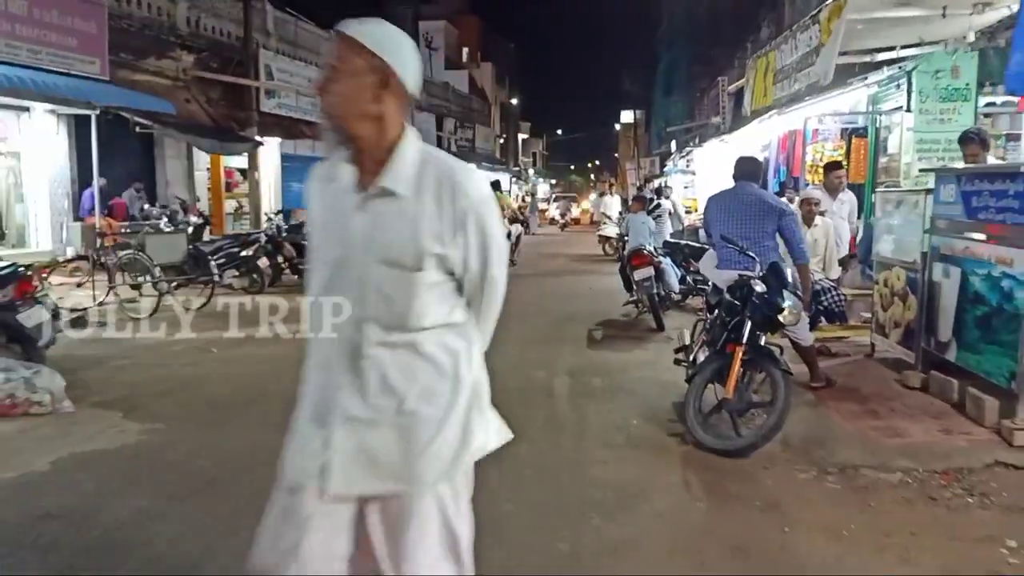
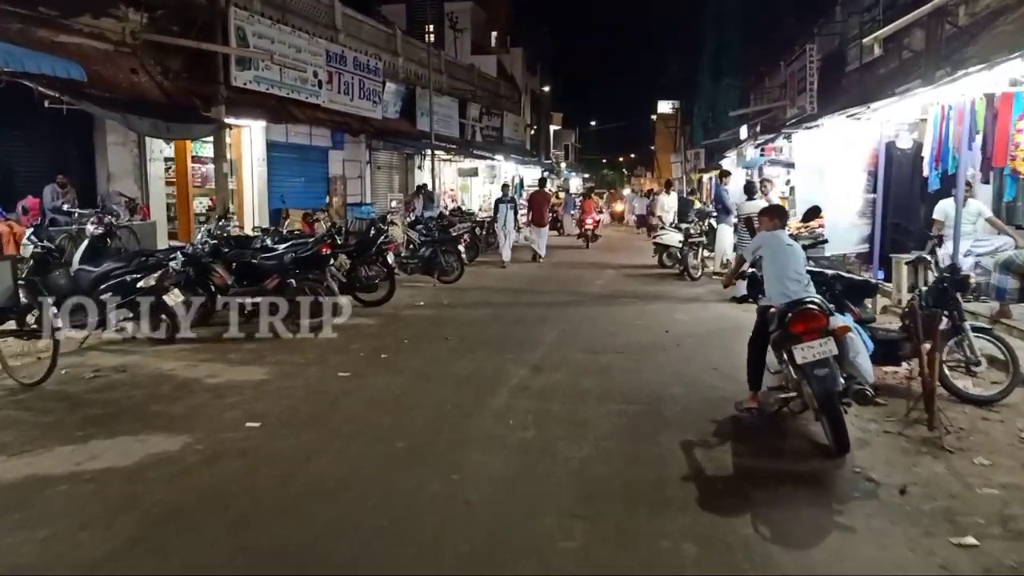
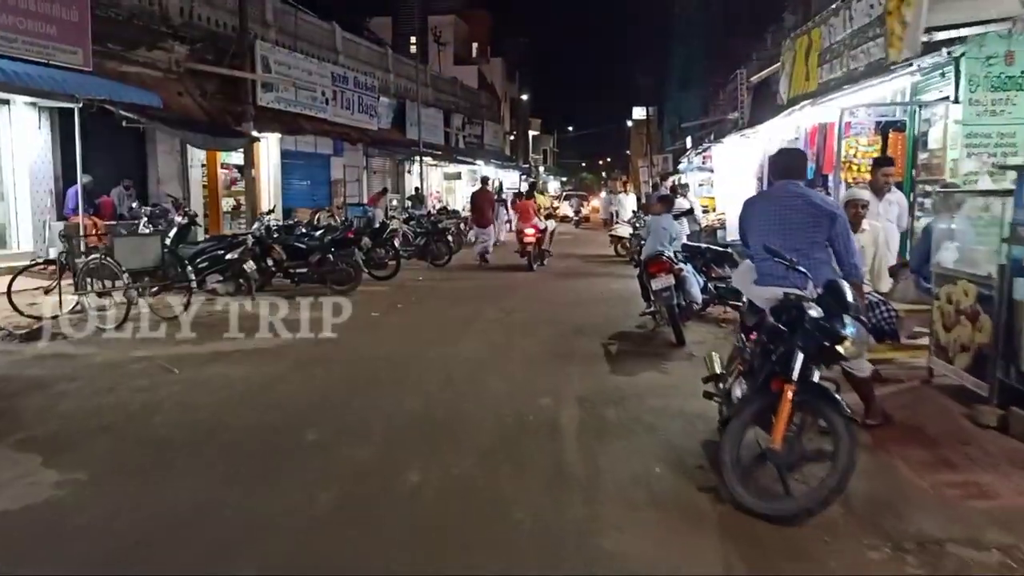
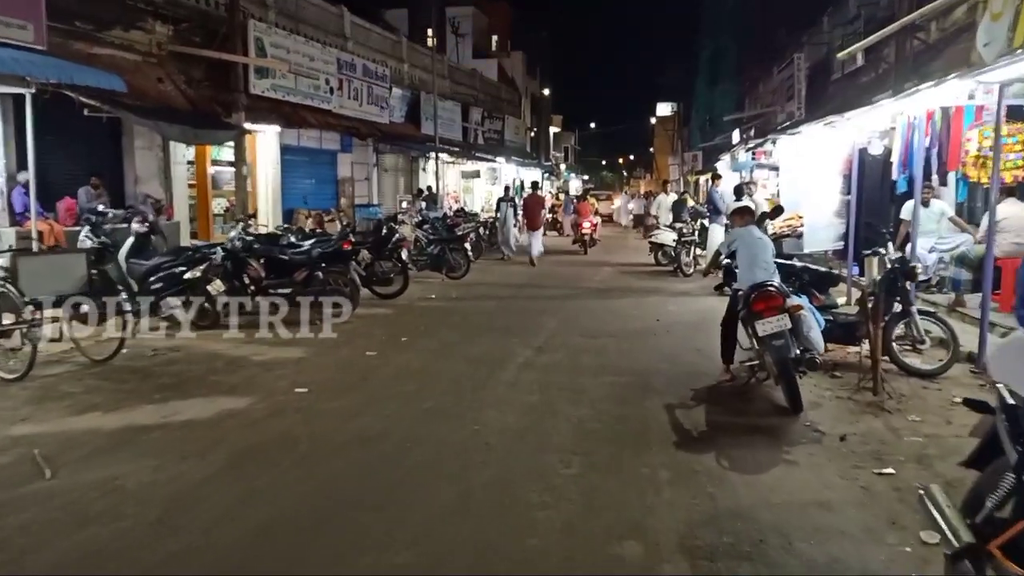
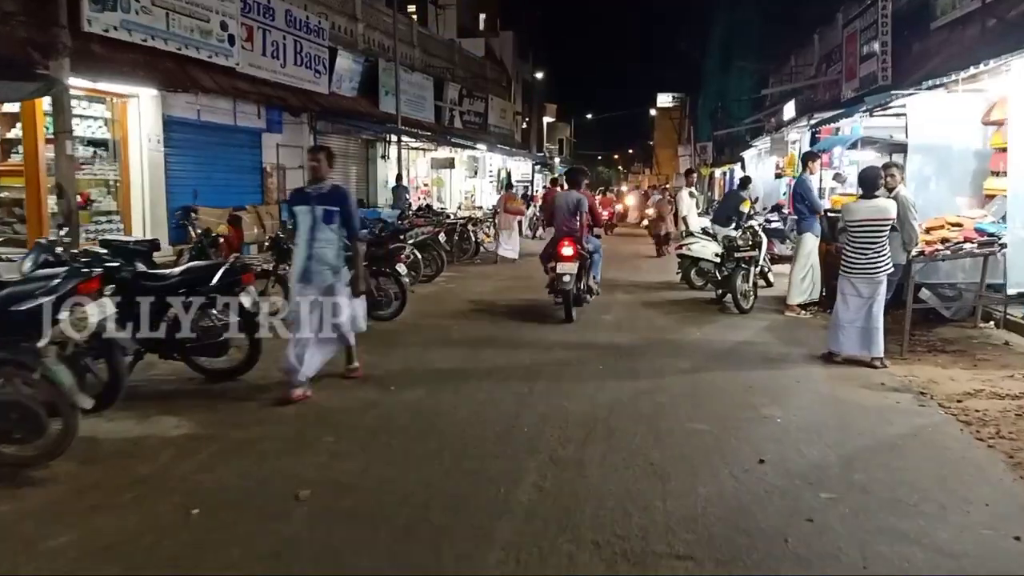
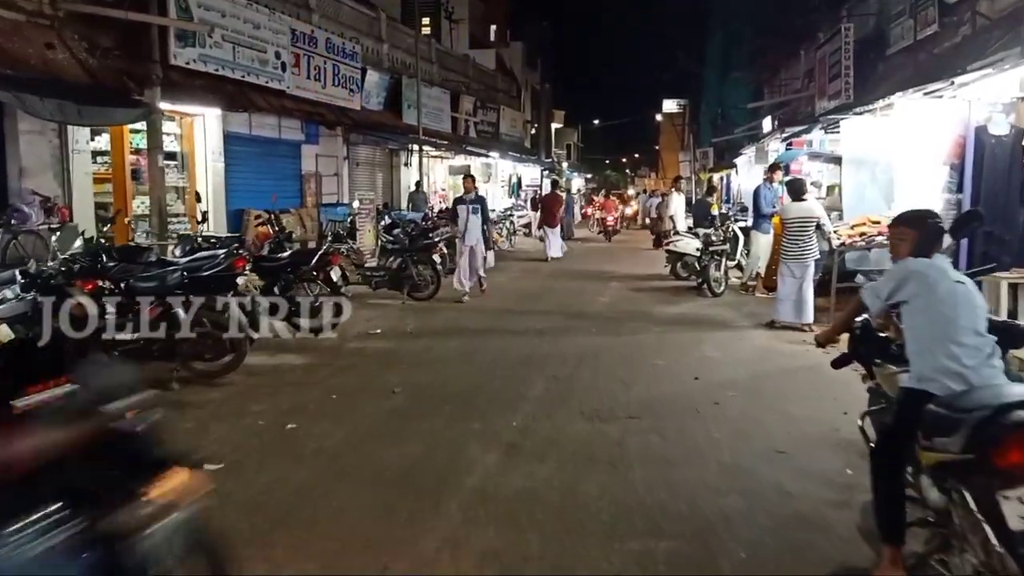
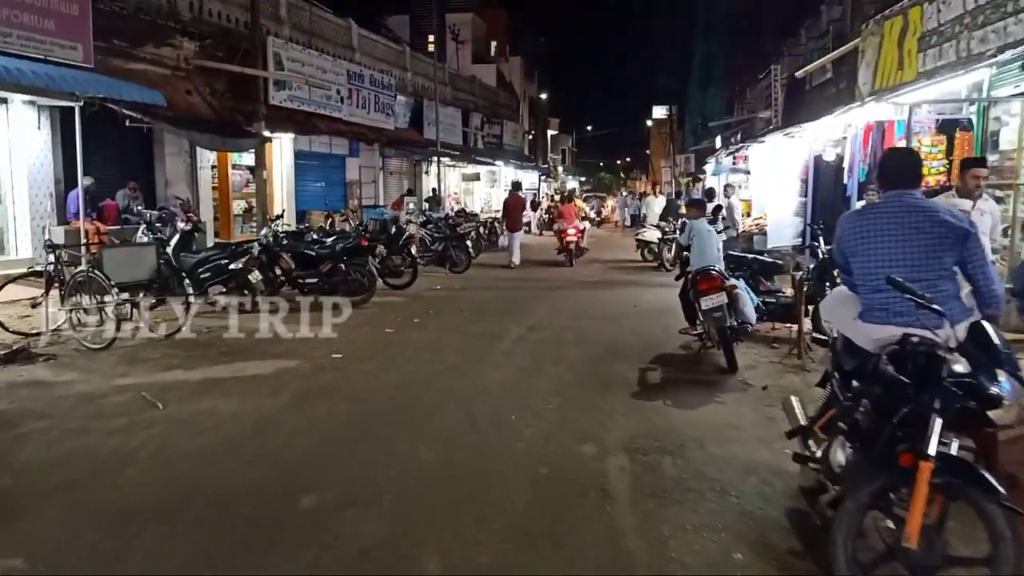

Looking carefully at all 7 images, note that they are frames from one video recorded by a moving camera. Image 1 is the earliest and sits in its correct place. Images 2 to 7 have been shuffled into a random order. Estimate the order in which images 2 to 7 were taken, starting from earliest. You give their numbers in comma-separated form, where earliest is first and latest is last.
3, 7, 4, 2, 6, 5
